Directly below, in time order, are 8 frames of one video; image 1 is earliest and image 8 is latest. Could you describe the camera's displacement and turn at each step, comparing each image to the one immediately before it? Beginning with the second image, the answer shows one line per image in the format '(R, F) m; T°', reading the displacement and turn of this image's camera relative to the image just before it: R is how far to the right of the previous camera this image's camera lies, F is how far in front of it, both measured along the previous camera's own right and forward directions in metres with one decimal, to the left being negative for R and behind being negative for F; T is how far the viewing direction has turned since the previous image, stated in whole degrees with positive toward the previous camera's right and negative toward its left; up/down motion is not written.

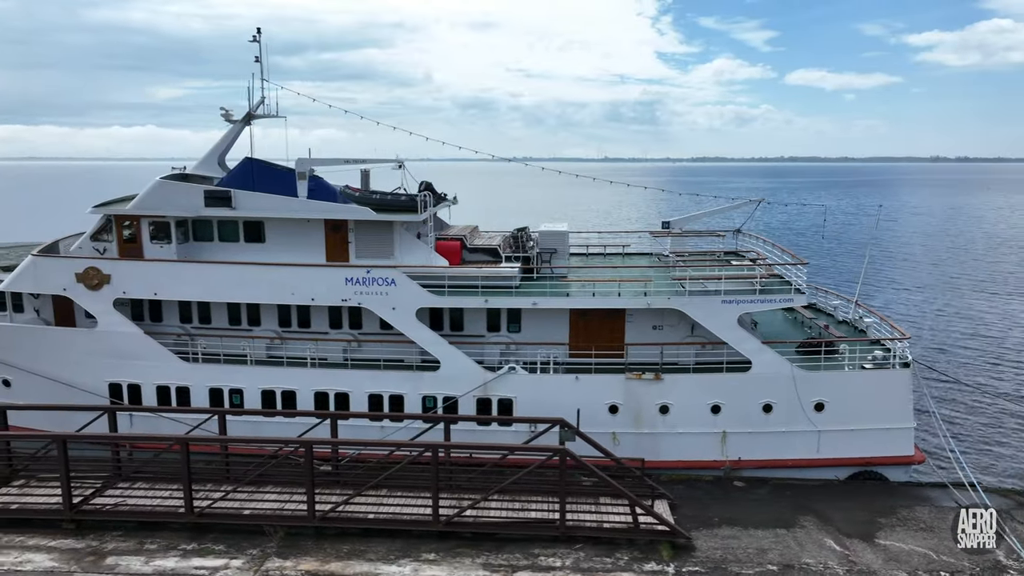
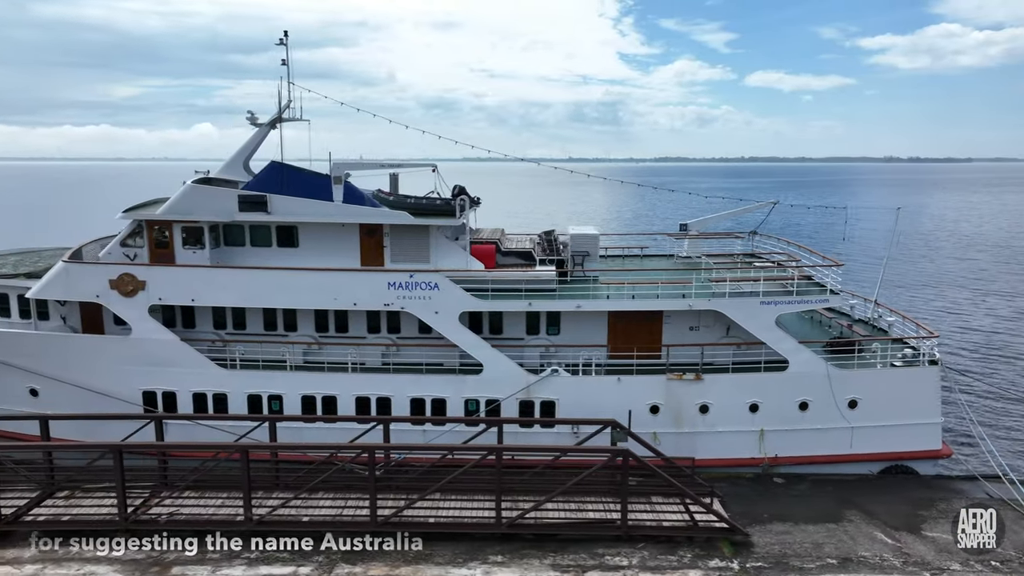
(-1.6, -0.1) m; +3°
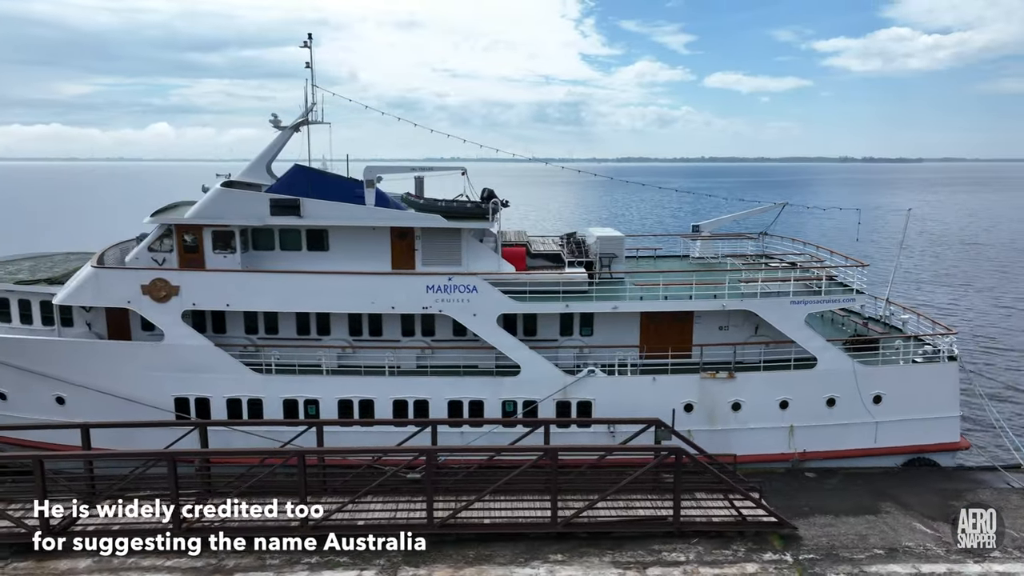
(-1.5, -0.1) m; +3°
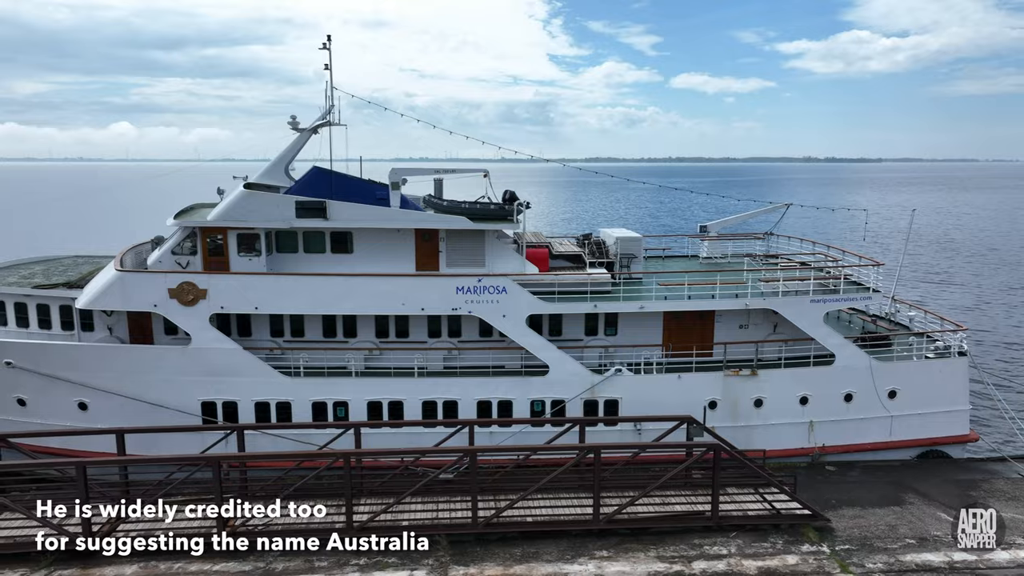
(-1.2, -0.1) m; +2°
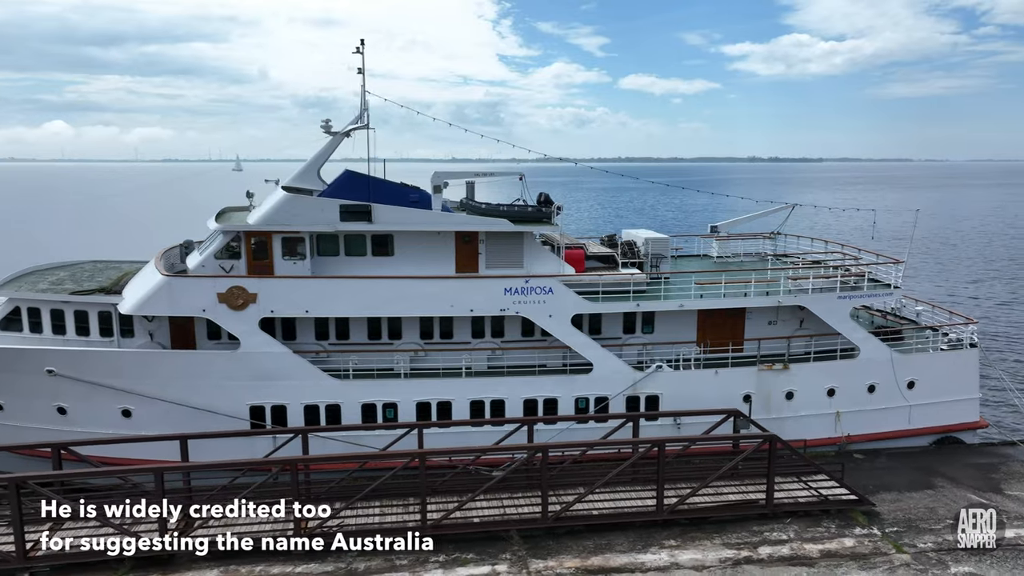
(-2.0, -0.3) m; +4°
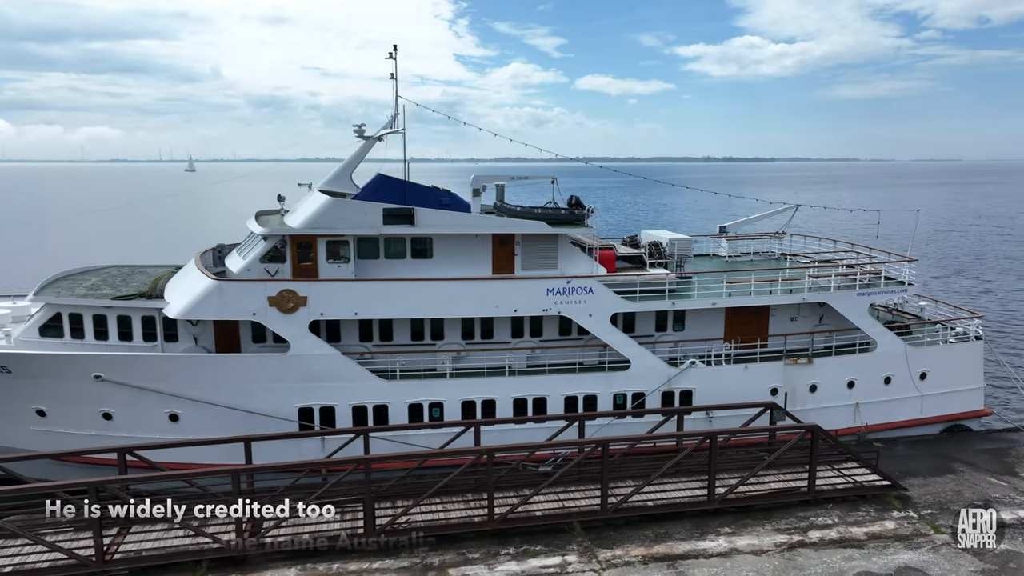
(-1.8, -0.4) m; +3°
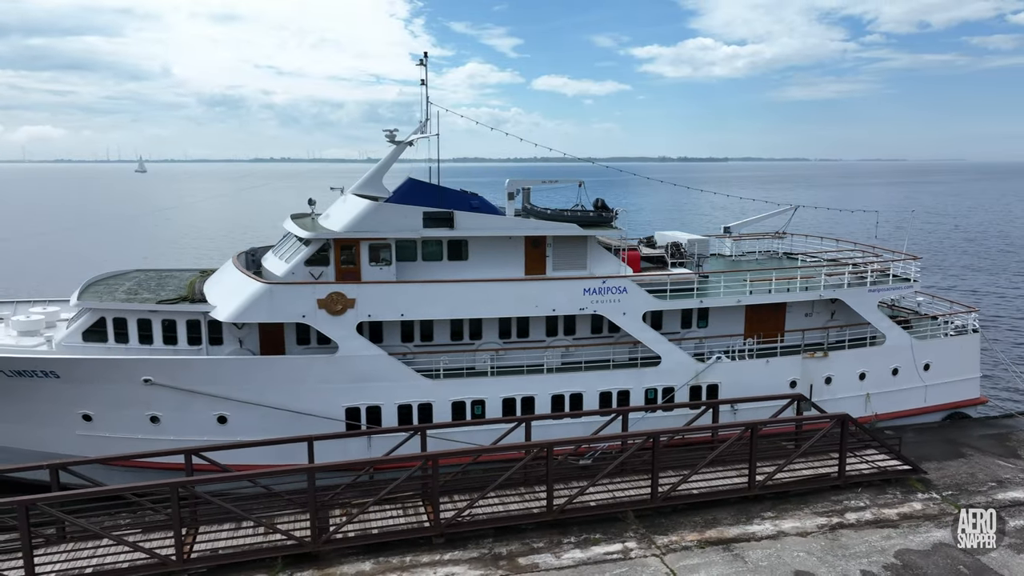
(-1.8, -0.5) m; +3°
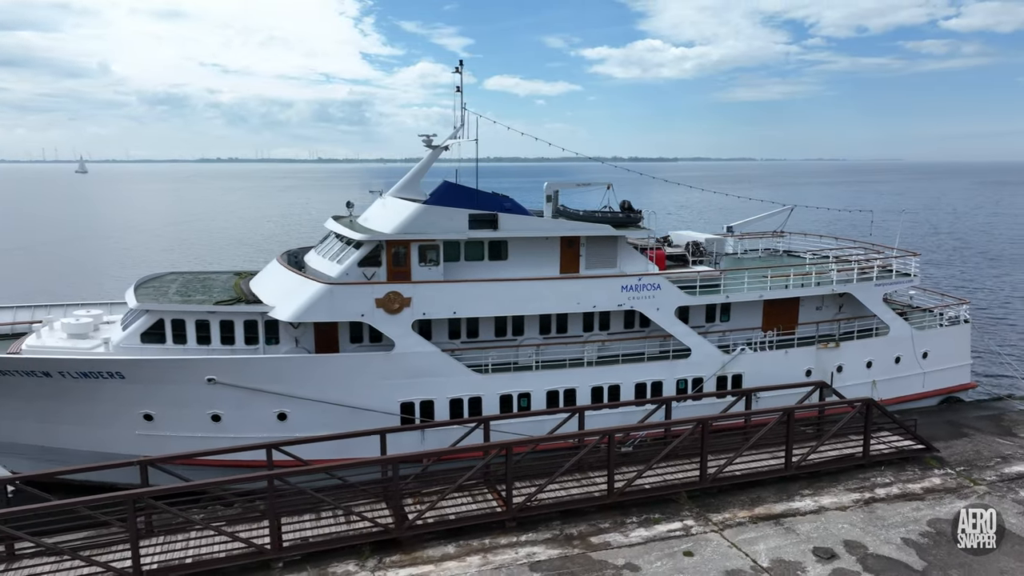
(-2.1, -0.8) m; +4°
